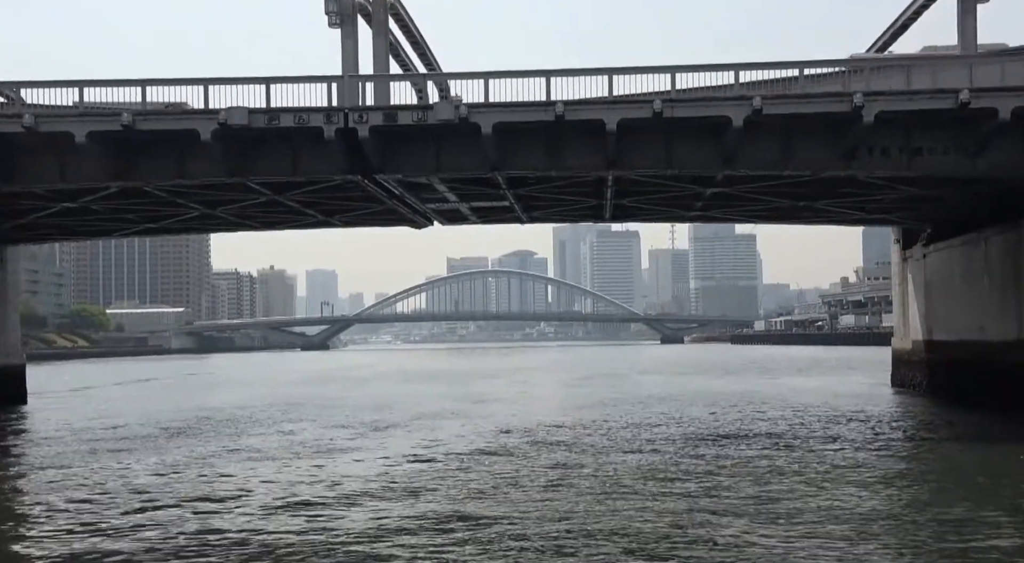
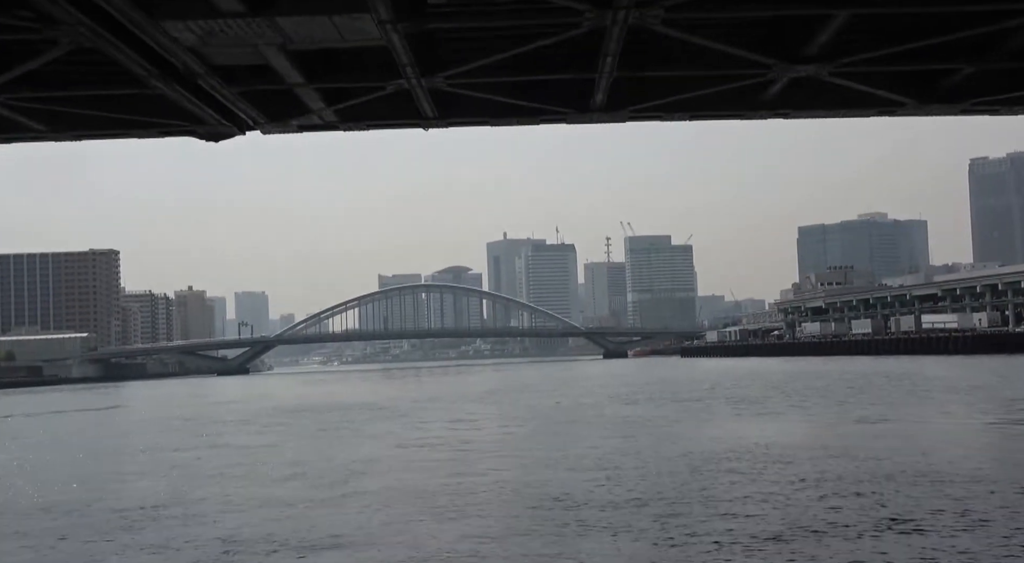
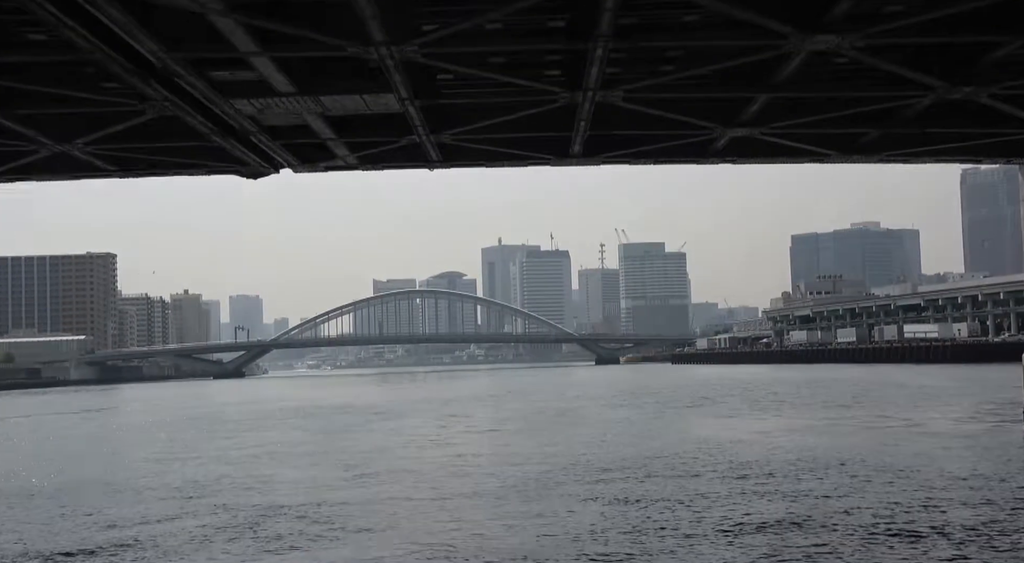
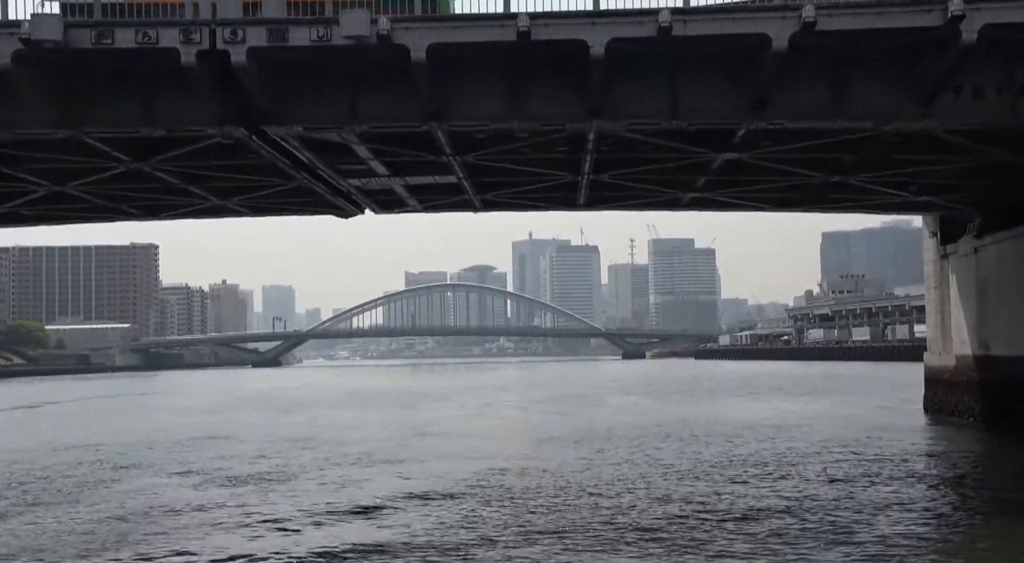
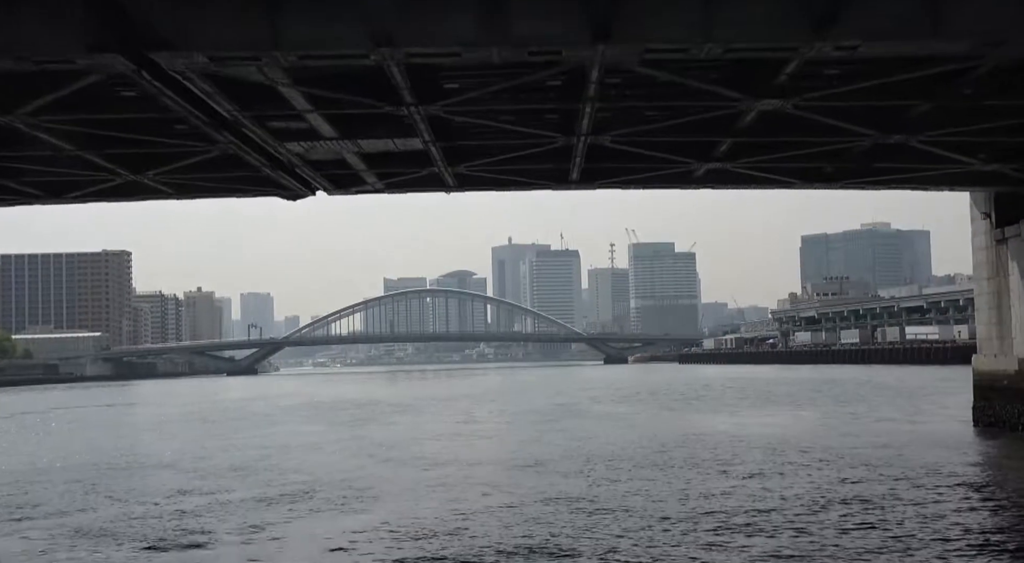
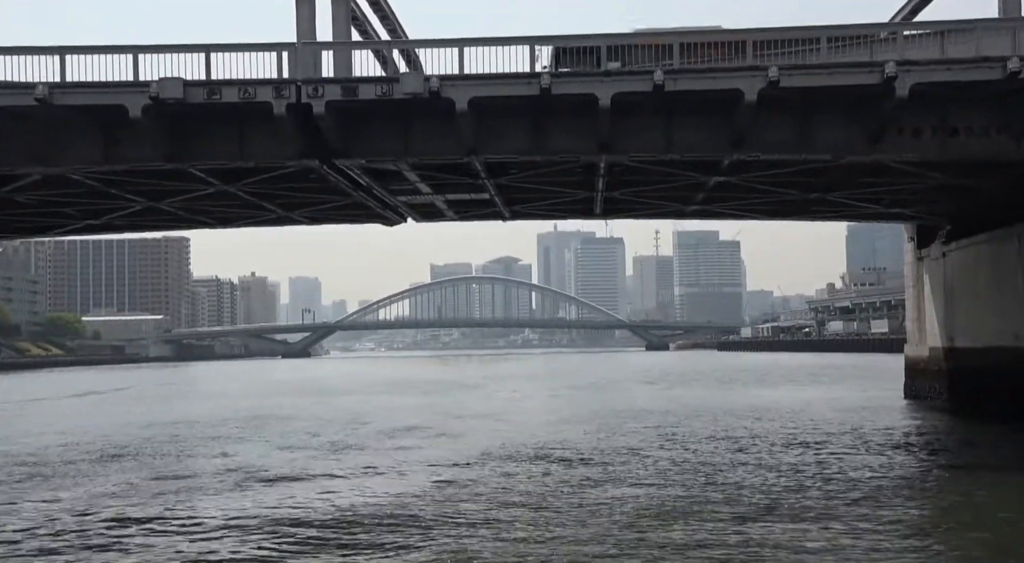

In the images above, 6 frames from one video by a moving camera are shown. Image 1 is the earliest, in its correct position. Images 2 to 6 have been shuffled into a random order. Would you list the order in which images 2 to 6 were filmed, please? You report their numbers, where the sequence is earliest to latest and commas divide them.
6, 4, 5, 3, 2
